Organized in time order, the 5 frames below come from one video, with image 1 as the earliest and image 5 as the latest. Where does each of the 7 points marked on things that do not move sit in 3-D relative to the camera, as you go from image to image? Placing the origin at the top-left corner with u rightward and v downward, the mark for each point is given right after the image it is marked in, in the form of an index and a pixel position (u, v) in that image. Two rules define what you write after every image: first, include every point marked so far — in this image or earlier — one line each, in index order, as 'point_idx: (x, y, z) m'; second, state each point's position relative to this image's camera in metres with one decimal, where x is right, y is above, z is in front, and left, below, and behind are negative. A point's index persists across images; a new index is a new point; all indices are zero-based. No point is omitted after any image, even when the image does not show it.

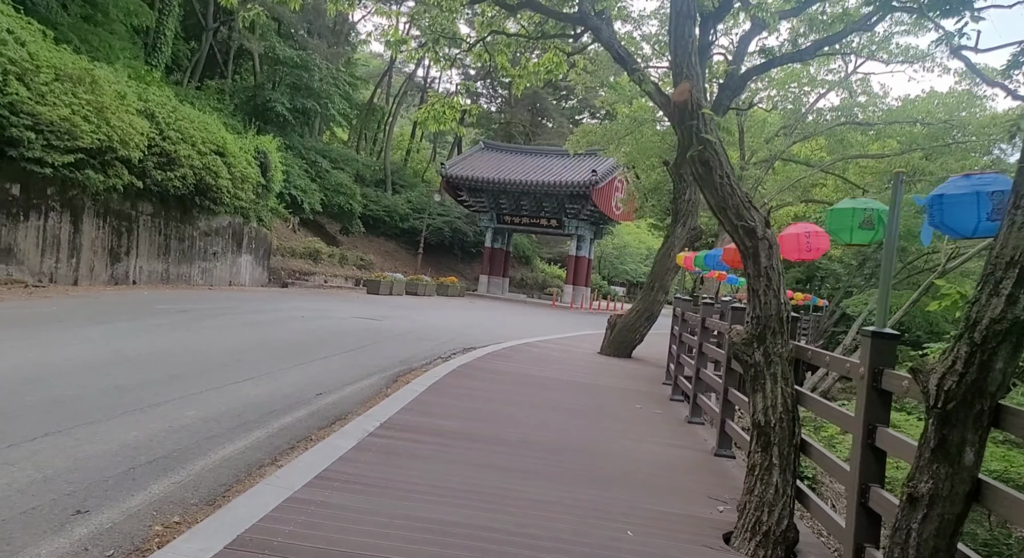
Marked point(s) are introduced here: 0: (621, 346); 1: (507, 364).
0: (+1.6, -1.0, +12.0) m
1: (-0.1, -1.0, +9.2) m
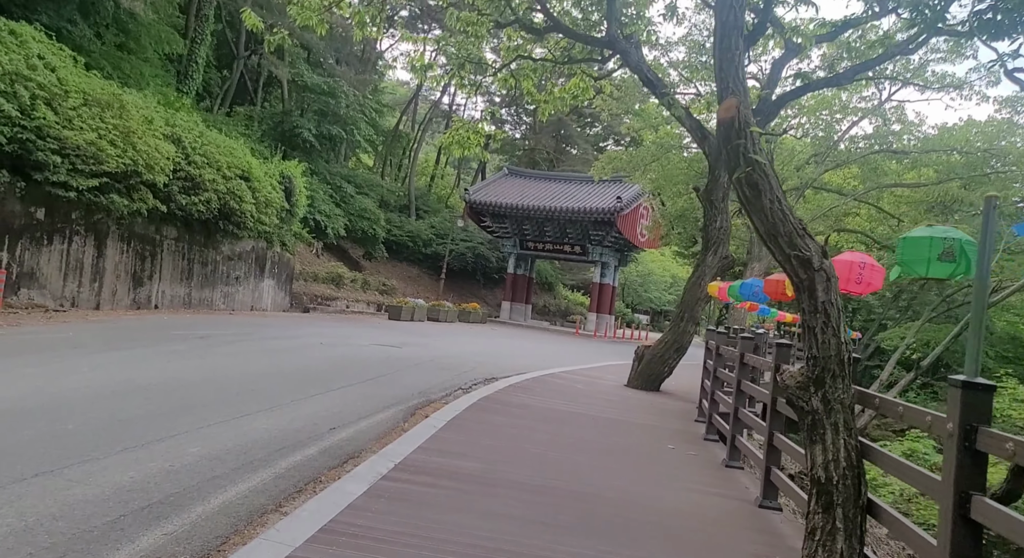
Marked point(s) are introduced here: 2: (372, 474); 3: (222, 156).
0: (+2.0, -1.5, +11.6) m
1: (+0.2, -1.3, +8.8) m
2: (-0.8, -1.1, +4.7) m
3: (-6.0, +2.5, +16.0) m
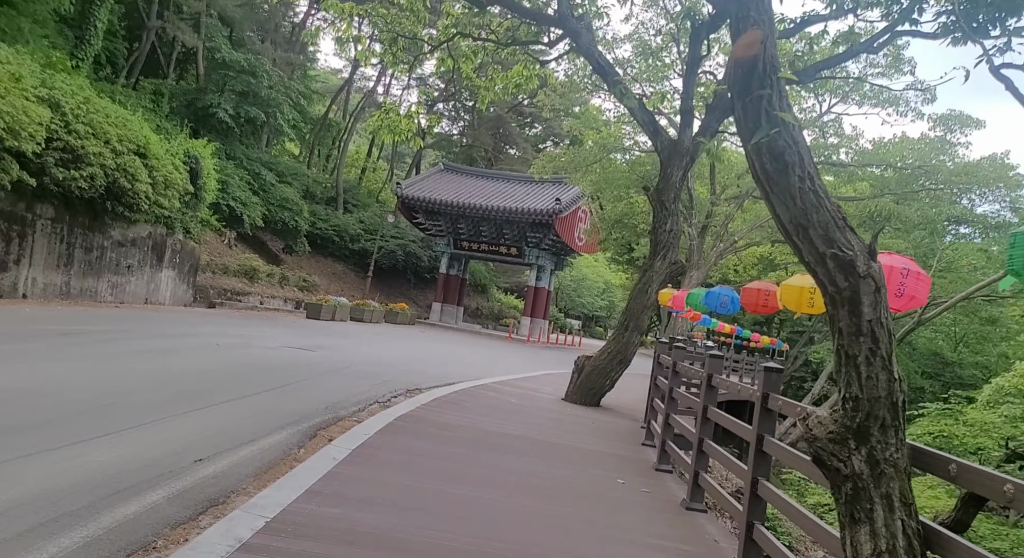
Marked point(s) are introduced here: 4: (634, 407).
0: (+1.0, -1.5, +10.5) m
1: (-0.5, -1.3, +7.7) m
2: (-1.2, -1.1, +3.4) m
3: (-7.2, +2.7, +14.3) m
4: (+1.7, -1.8, +11.1) m
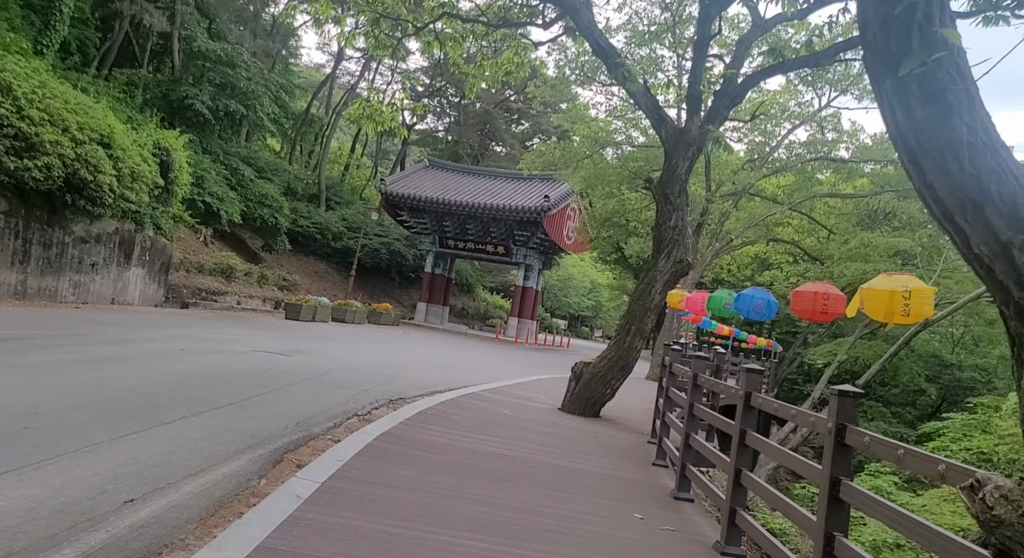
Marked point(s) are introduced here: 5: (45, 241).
0: (+0.9, -1.5, +9.7) m
1: (-0.6, -1.3, +6.8) m
2: (-1.2, -1.1, +2.6) m
3: (-7.3, +2.7, +13.3) m
4: (+1.6, -1.8, +10.3) m
5: (-7.6, +0.6, +13.0) m
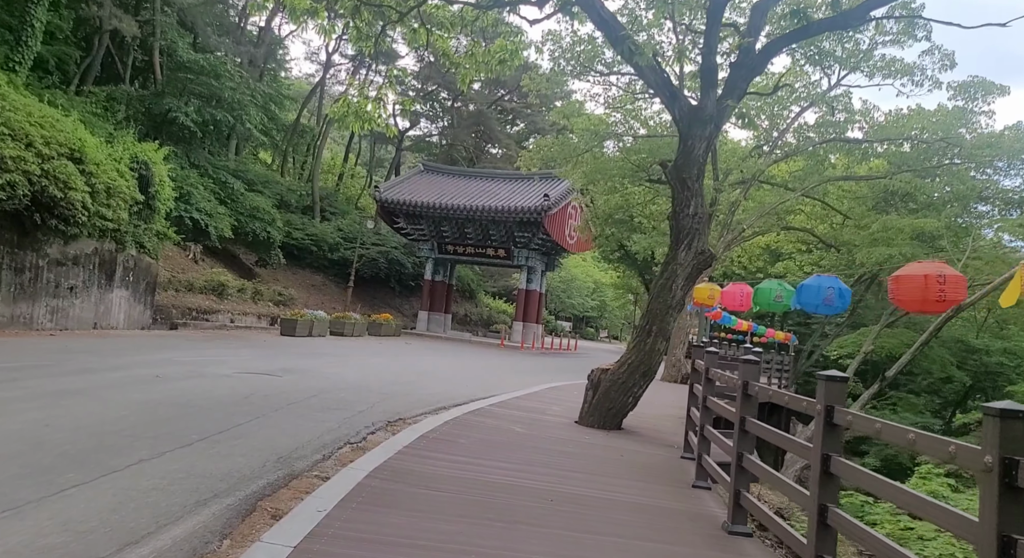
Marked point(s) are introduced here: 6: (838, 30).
0: (+1.0, -1.5, +8.8) m
1: (-0.5, -1.3, +5.9) m
2: (-1.1, -1.1, +1.6) m
3: (-7.4, +2.4, +12.4) m
4: (+1.7, -1.7, +9.4) m
5: (-7.6, +0.2, +12.1) m
6: (+3.4, +2.6, +8.3) m
